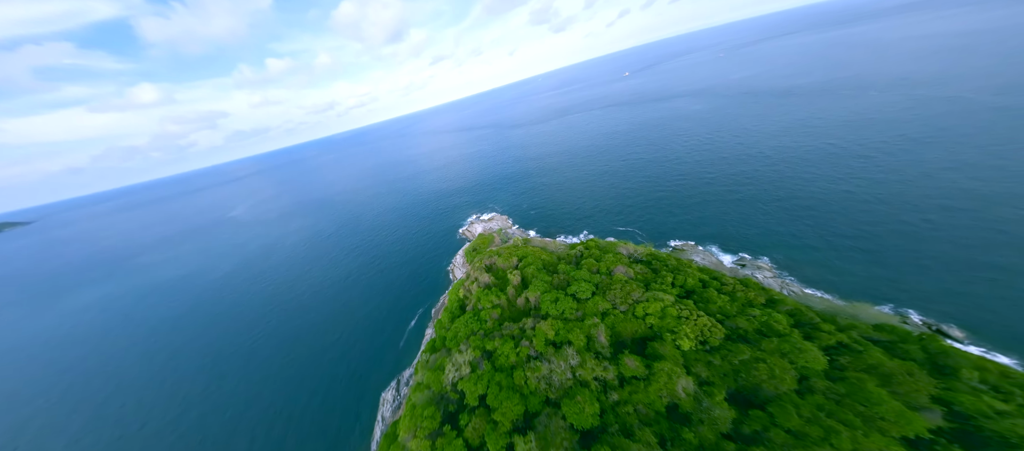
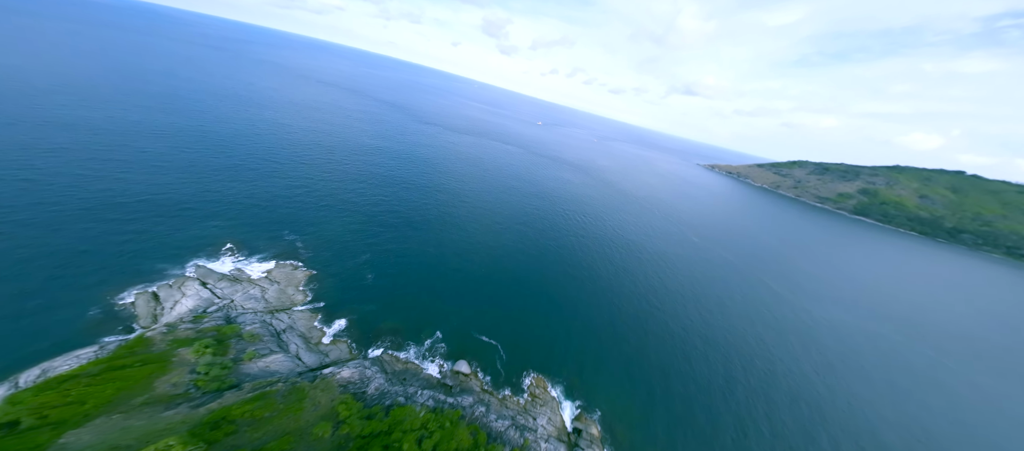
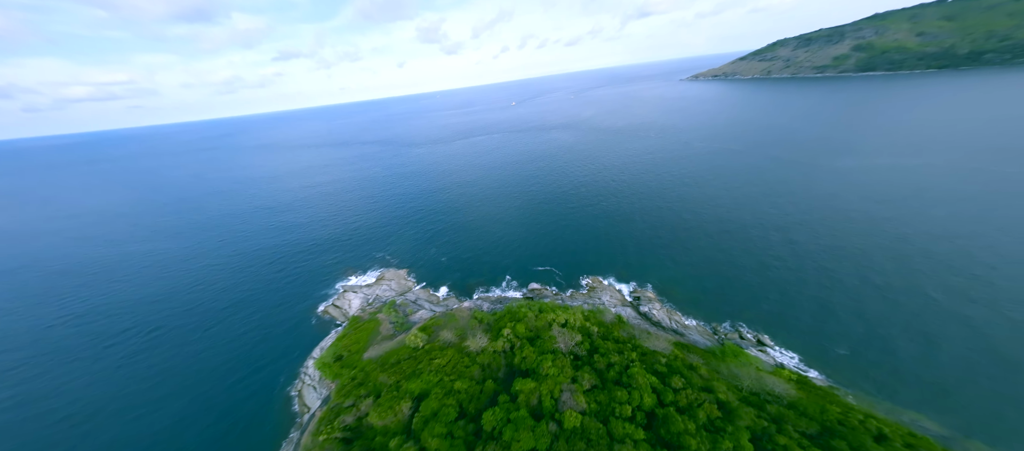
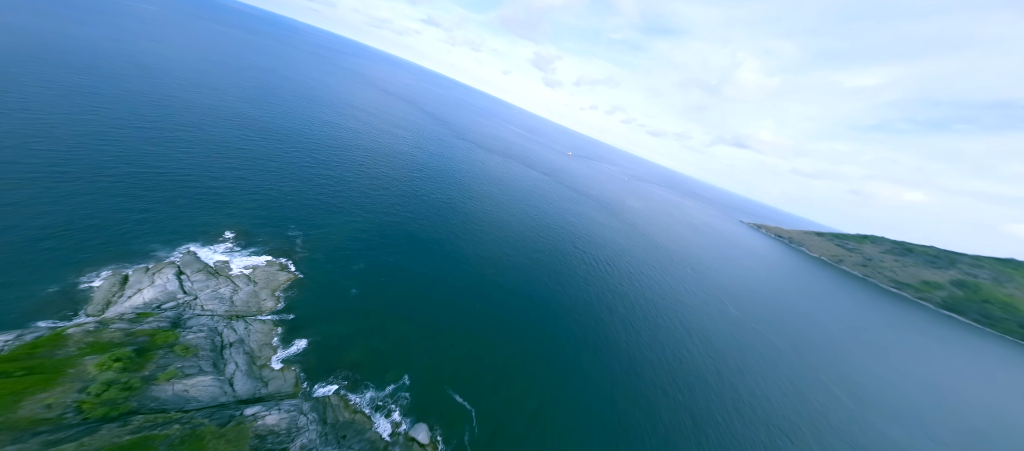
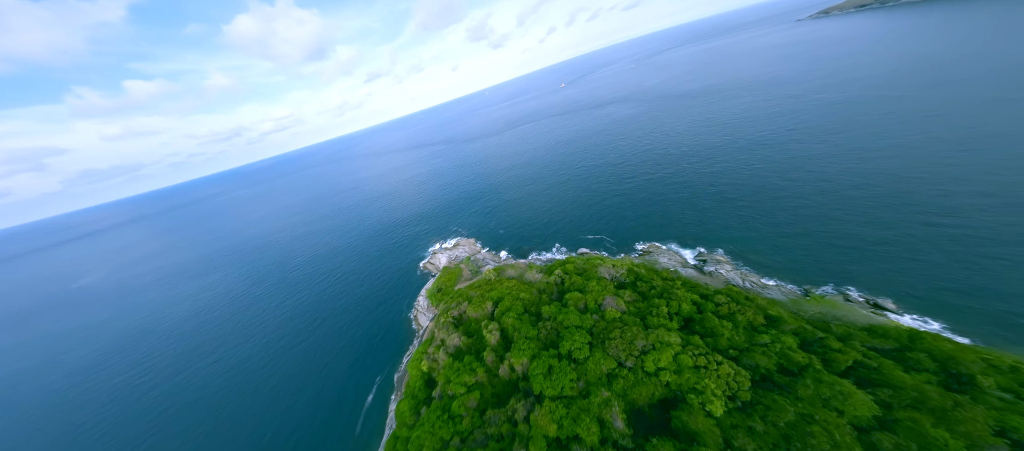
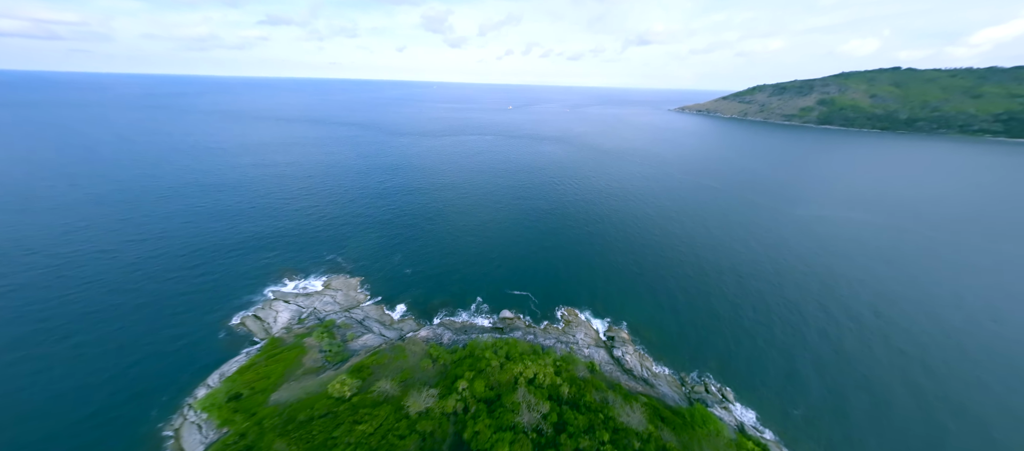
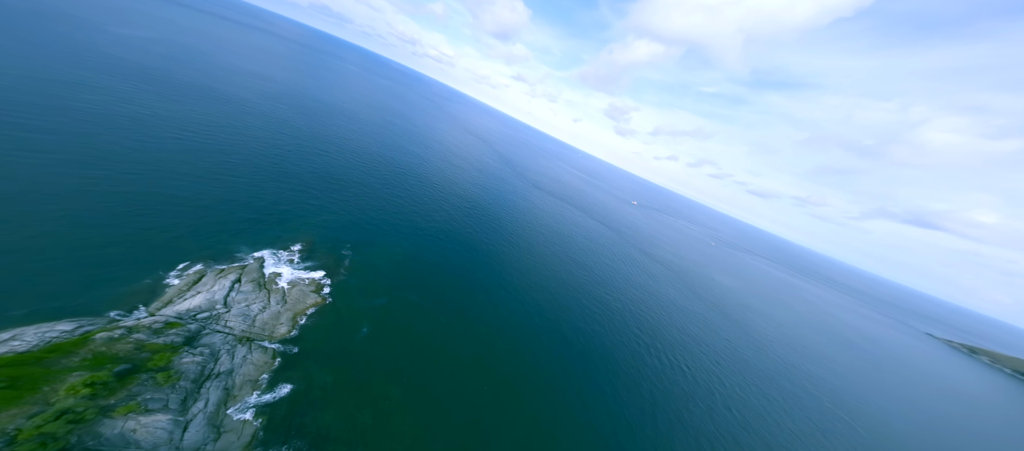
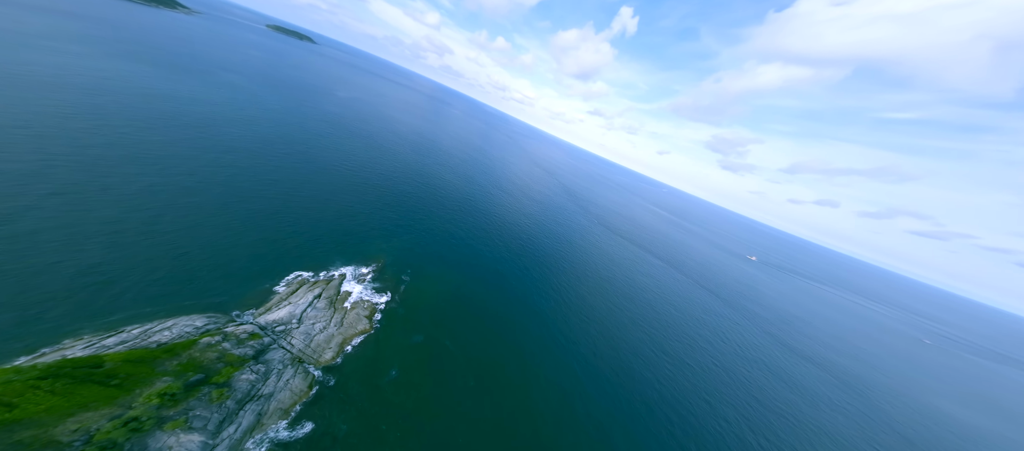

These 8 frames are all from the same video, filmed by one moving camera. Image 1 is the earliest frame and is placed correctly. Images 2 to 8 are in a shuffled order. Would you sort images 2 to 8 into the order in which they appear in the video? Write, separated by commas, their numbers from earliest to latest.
5, 3, 6, 2, 4, 7, 8
